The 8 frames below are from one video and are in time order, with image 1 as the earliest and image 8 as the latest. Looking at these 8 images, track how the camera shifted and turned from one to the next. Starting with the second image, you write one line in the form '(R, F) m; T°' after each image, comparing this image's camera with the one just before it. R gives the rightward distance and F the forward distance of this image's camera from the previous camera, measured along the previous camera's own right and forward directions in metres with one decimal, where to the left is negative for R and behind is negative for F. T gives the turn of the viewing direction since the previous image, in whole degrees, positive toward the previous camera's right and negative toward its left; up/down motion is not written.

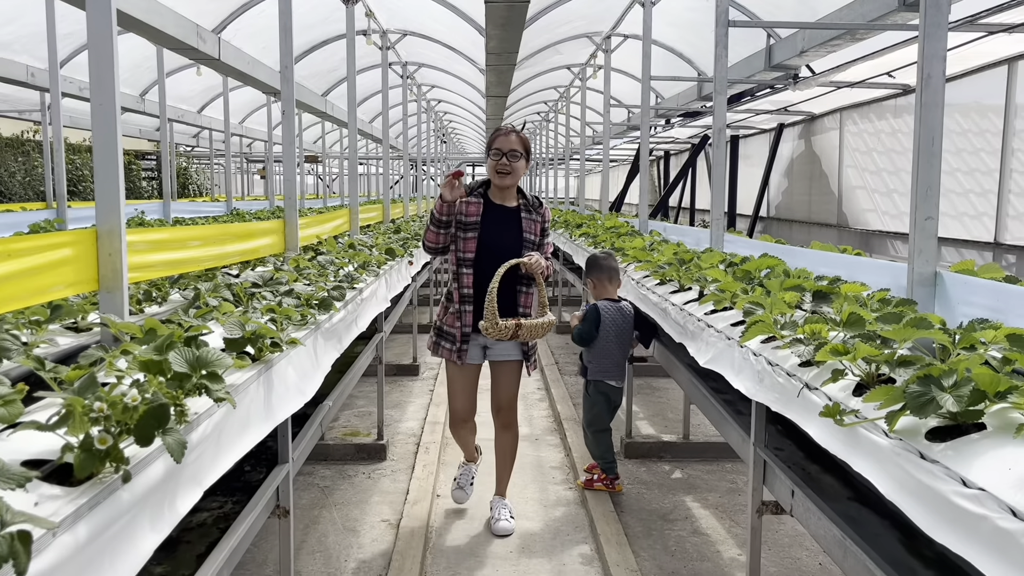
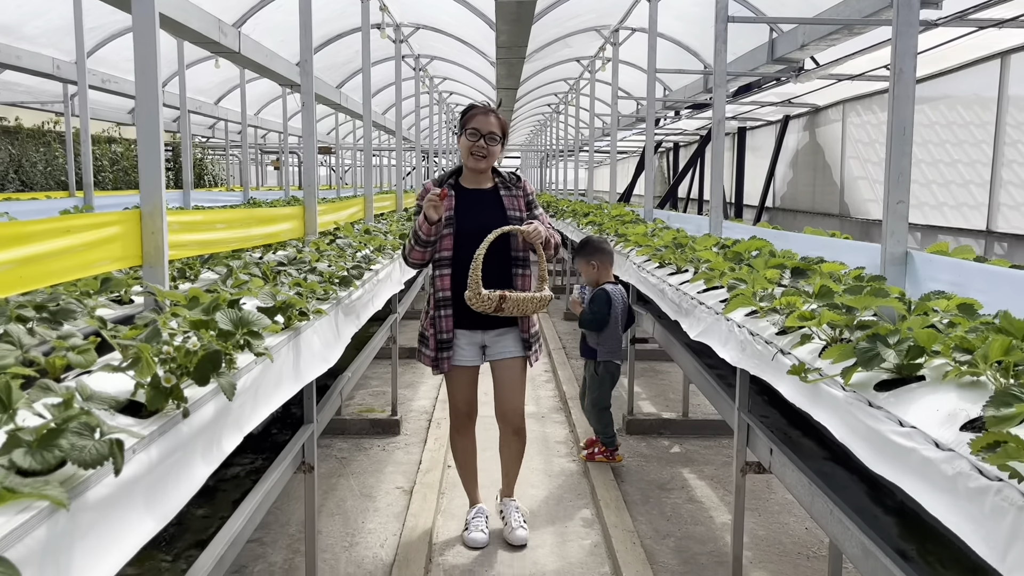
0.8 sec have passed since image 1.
(0.0, -0.3) m; -1°
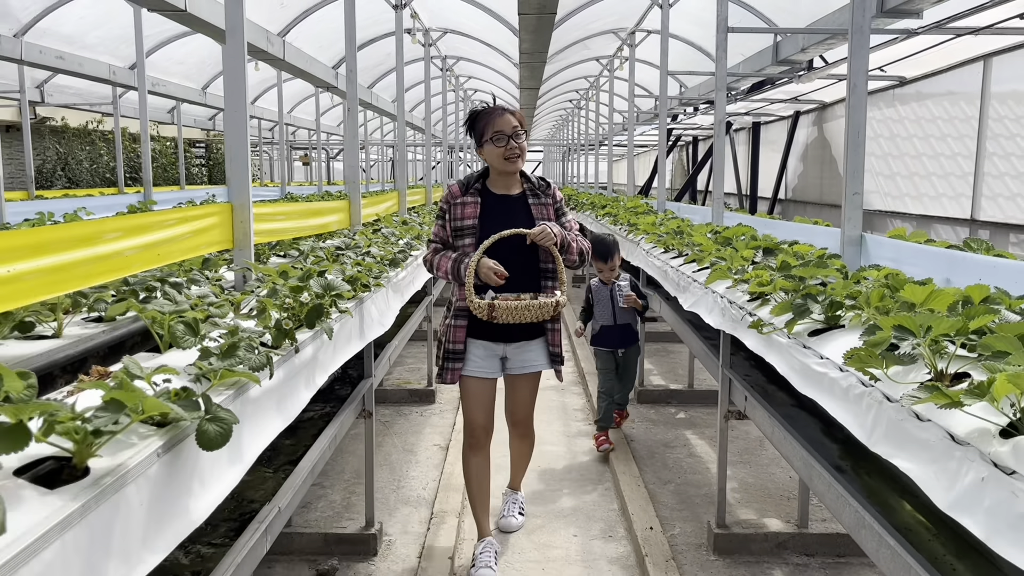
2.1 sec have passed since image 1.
(0.0, -0.7) m; -2°
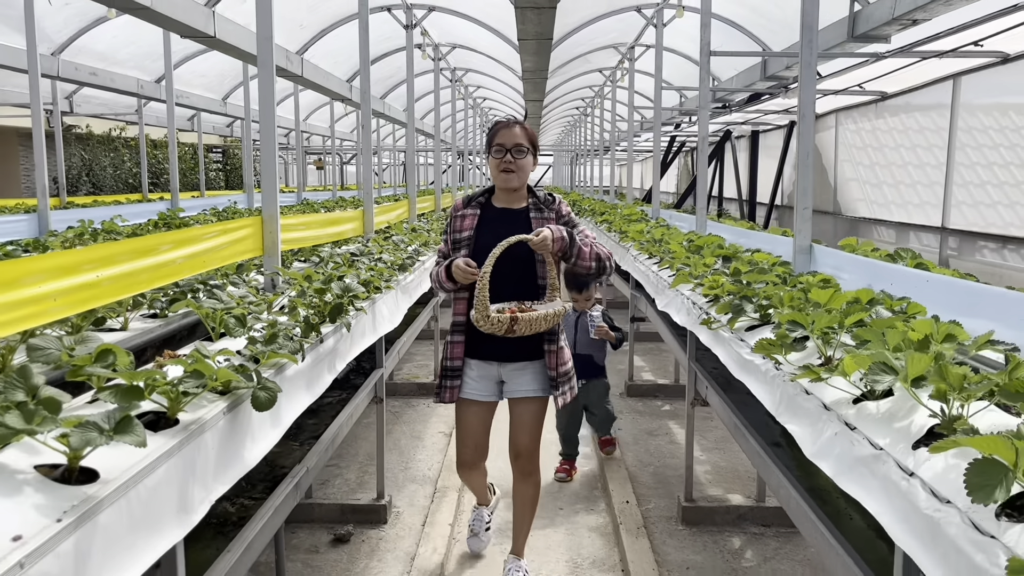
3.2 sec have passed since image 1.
(+0.1, -0.6) m; -1°
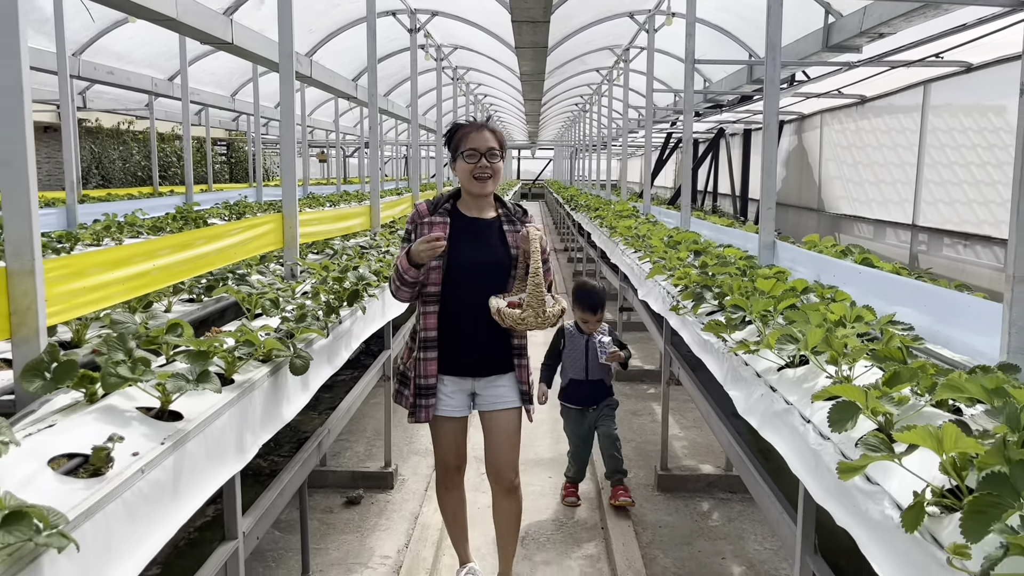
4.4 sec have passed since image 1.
(0.0, -0.5) m; 0°
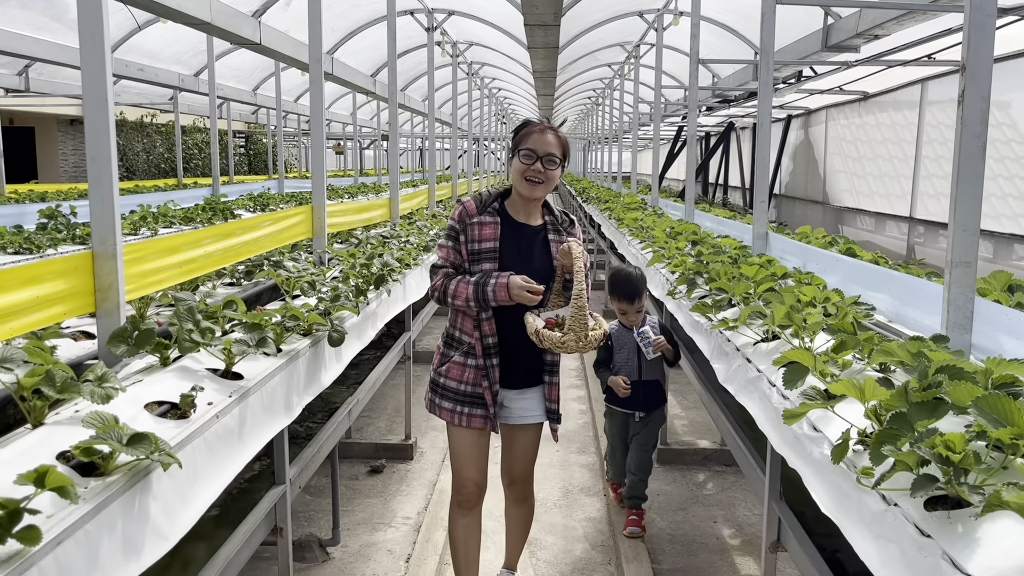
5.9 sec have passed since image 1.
(0.0, -0.4) m; -1°
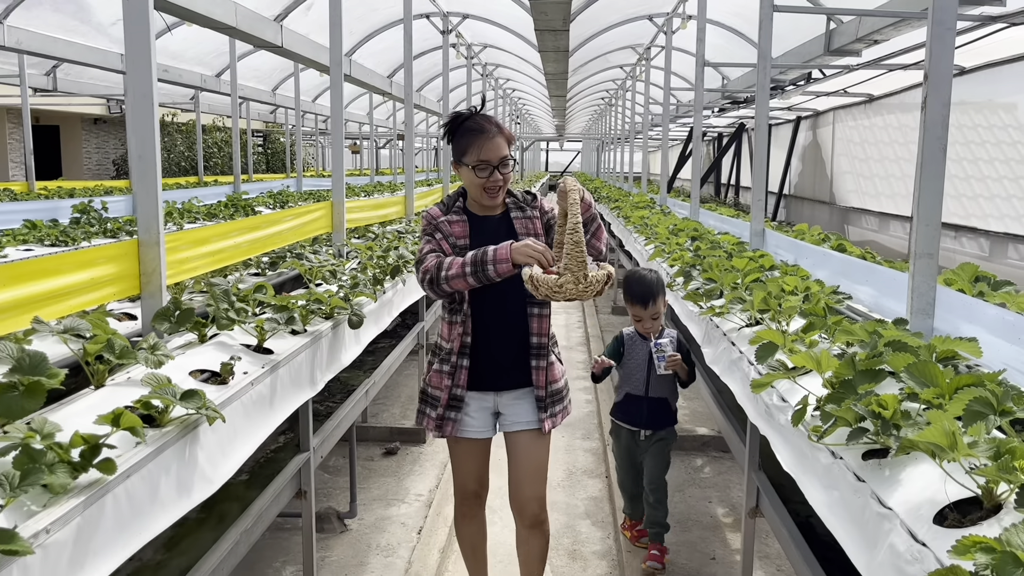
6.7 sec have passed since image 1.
(0.0, -0.3) m; -1°
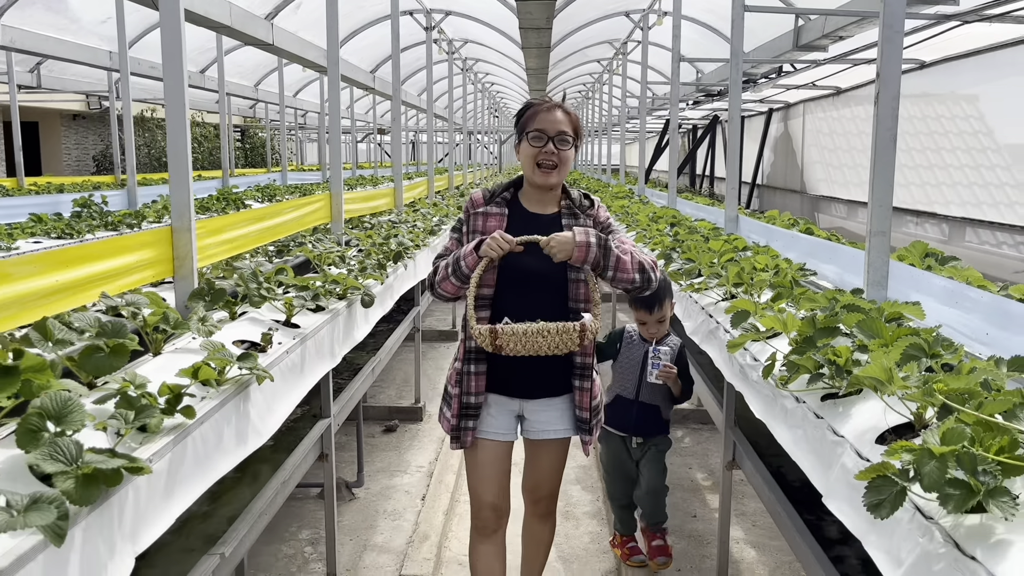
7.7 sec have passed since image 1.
(-0.1, -0.3) m; +2°
